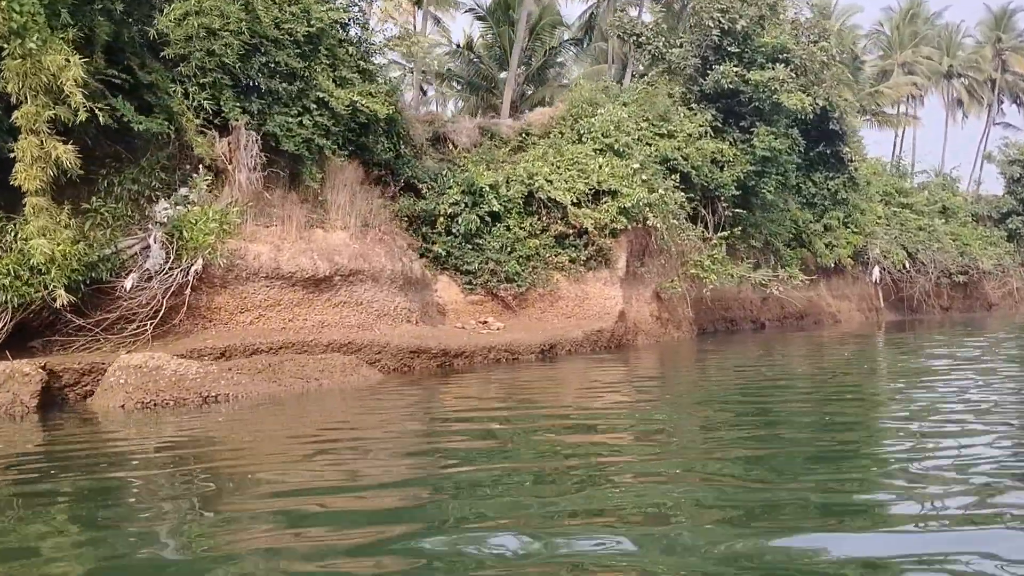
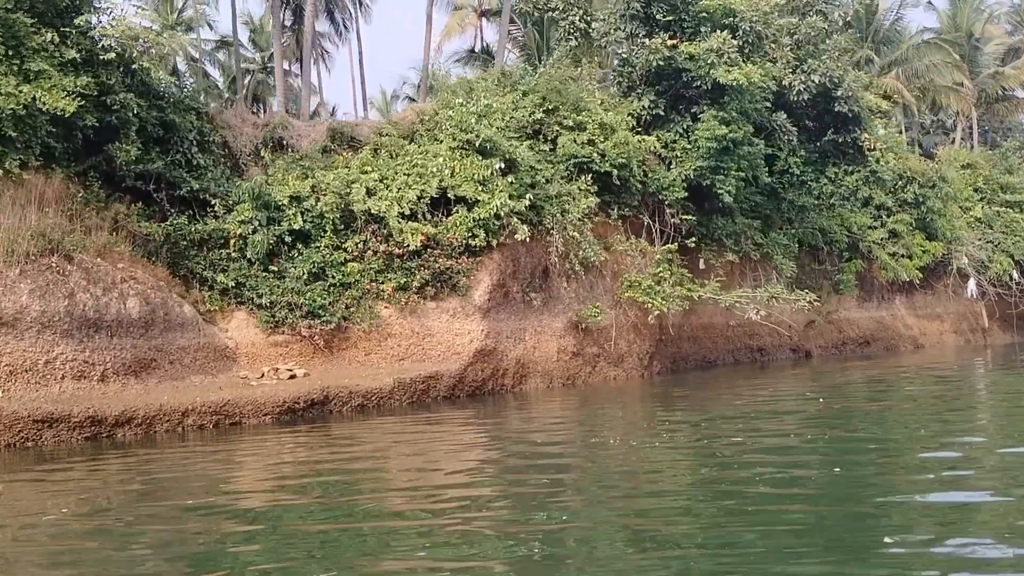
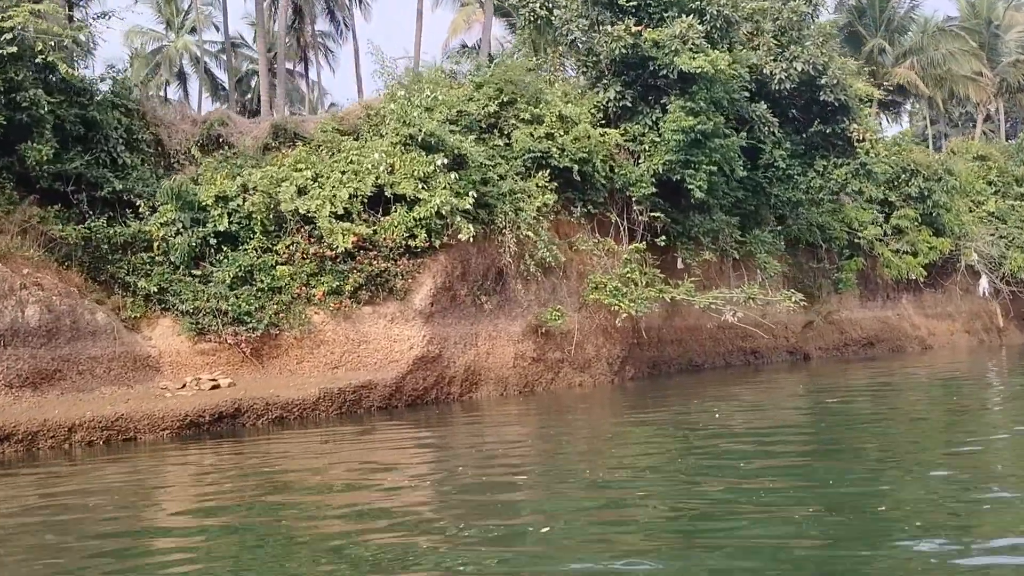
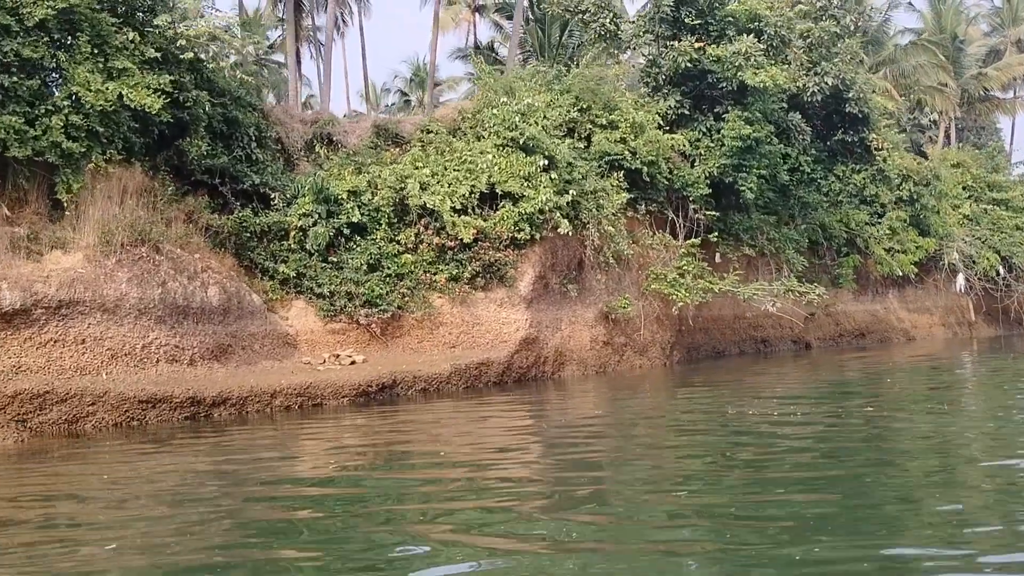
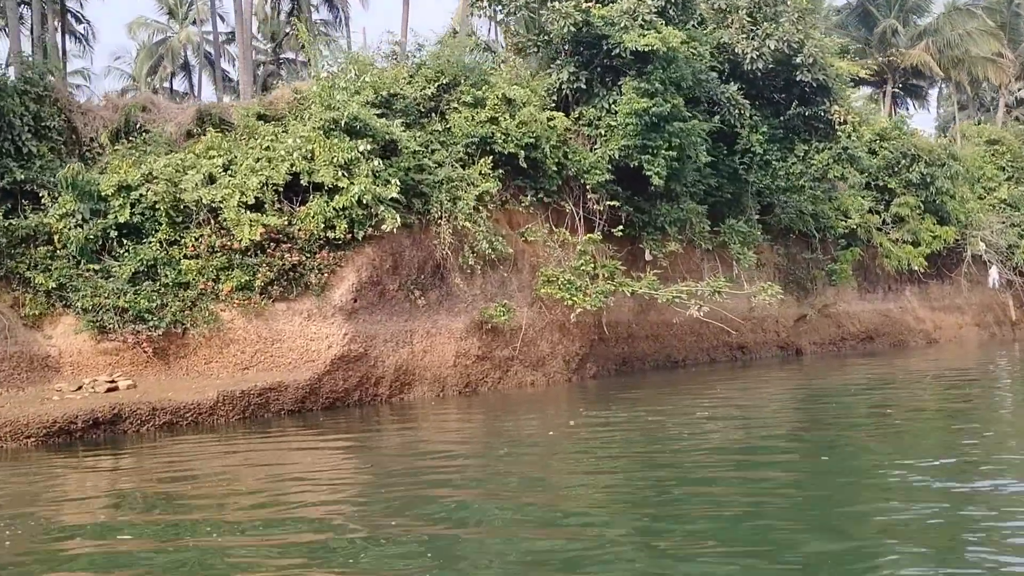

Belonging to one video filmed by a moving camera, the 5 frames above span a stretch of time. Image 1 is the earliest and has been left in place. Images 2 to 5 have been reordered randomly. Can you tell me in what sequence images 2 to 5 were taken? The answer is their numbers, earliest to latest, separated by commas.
4, 2, 3, 5
